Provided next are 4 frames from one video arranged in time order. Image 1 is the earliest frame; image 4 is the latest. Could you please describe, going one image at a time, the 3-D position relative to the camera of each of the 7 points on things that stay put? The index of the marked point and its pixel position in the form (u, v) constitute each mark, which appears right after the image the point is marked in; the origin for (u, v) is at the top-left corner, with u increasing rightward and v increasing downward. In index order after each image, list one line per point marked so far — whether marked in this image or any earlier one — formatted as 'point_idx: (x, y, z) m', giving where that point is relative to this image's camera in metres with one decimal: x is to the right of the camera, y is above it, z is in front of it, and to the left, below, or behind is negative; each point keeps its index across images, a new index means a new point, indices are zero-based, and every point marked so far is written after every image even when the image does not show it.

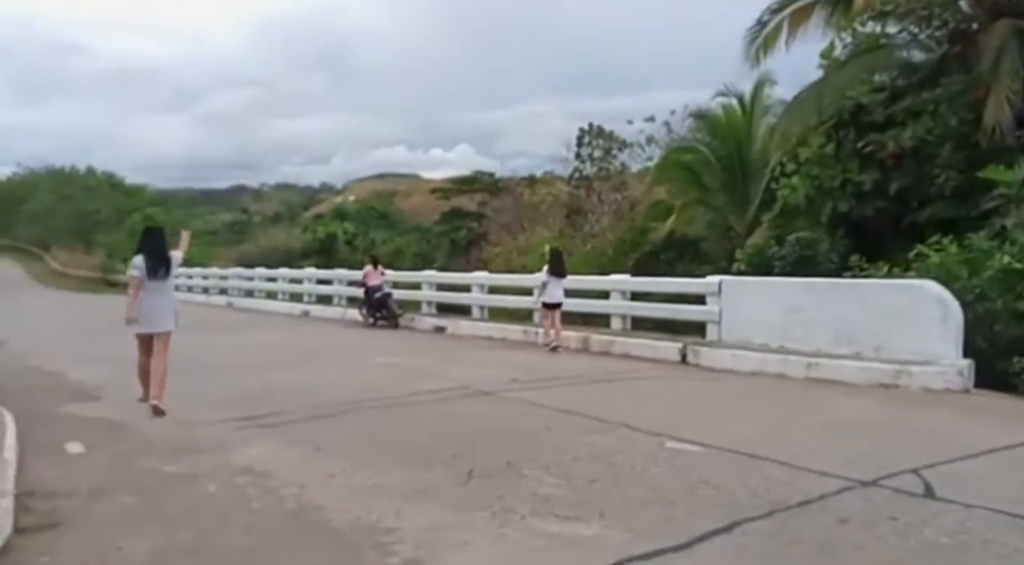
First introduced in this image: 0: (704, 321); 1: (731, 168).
0: (+2.5, -0.5, +10.3) m
1: (+5.3, +2.7, +18.8) m
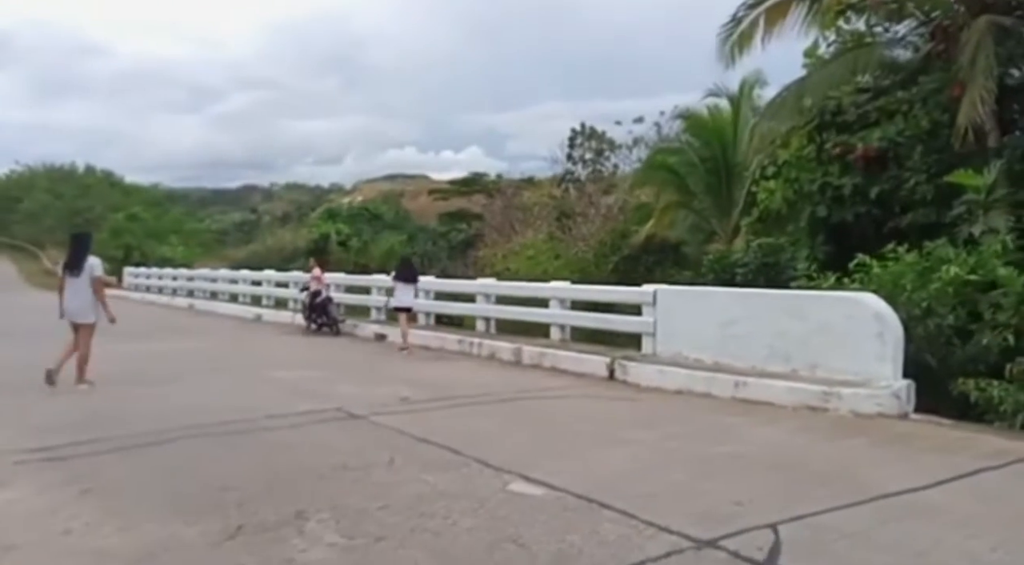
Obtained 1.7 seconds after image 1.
0: (+1.6, -0.6, +9.7) m
1: (+4.5, +2.6, +18.2) m
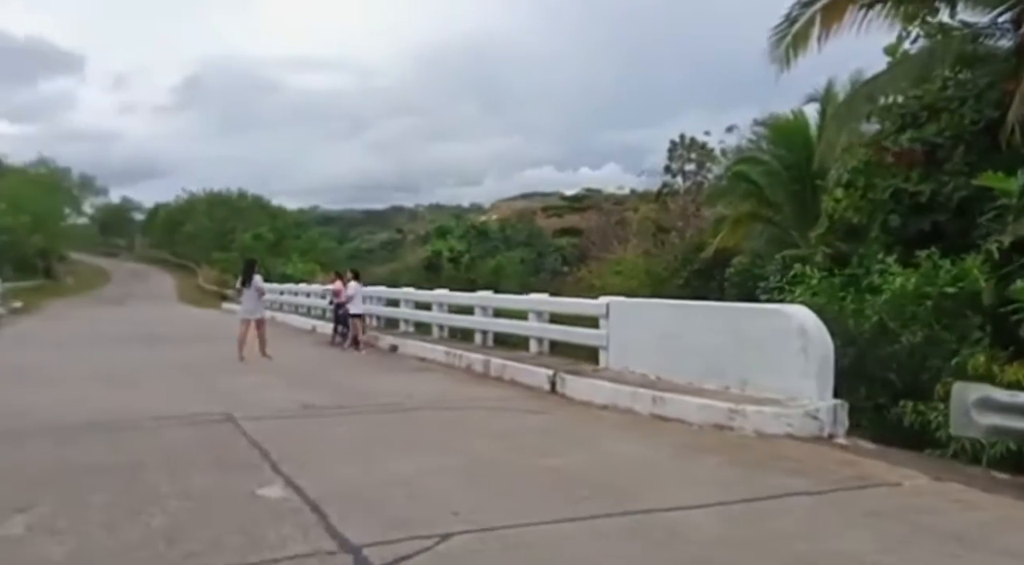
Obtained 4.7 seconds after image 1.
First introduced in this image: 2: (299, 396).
0: (+1.1, -0.8, +9.5) m
1: (+5.5, +2.3, +17.4) m
2: (-2.1, -1.1, +7.9) m
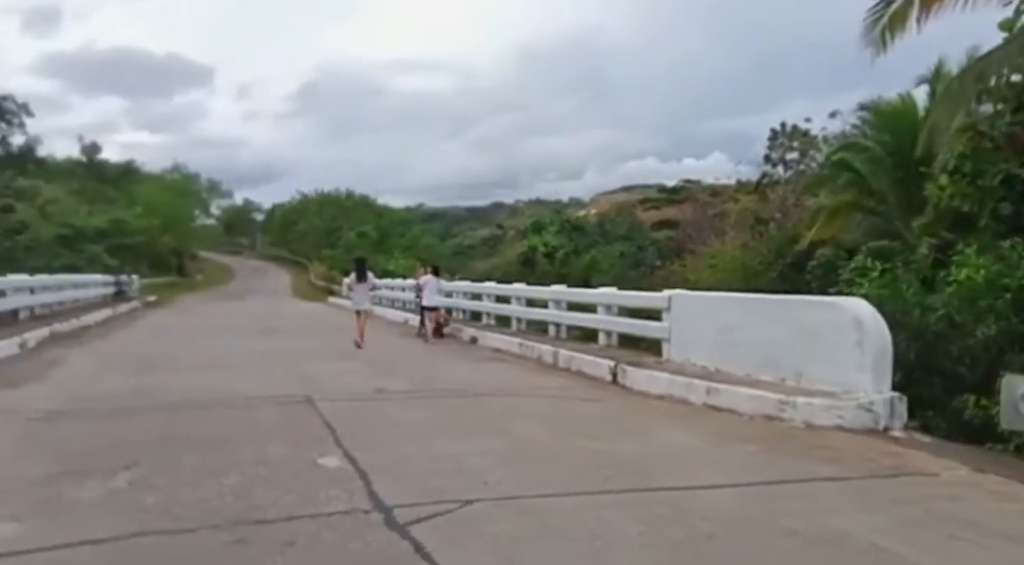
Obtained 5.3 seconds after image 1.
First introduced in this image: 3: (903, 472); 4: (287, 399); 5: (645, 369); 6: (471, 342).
0: (+1.9, -0.7, +9.7) m
1: (+7.2, +2.4, +17.0) m
2: (-1.5, -1.0, +8.5) m
3: (+2.5, -1.2, +5.1) m
4: (-2.1, -1.0, +7.2) m
5: (+1.5, -0.9, +8.6) m
6: (-0.7, -1.1, +14.1) m
